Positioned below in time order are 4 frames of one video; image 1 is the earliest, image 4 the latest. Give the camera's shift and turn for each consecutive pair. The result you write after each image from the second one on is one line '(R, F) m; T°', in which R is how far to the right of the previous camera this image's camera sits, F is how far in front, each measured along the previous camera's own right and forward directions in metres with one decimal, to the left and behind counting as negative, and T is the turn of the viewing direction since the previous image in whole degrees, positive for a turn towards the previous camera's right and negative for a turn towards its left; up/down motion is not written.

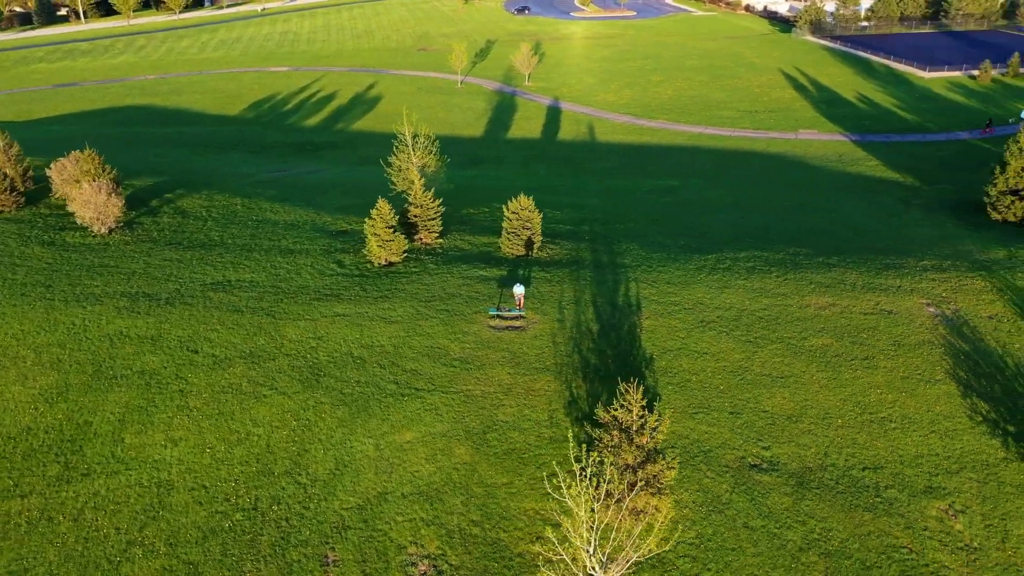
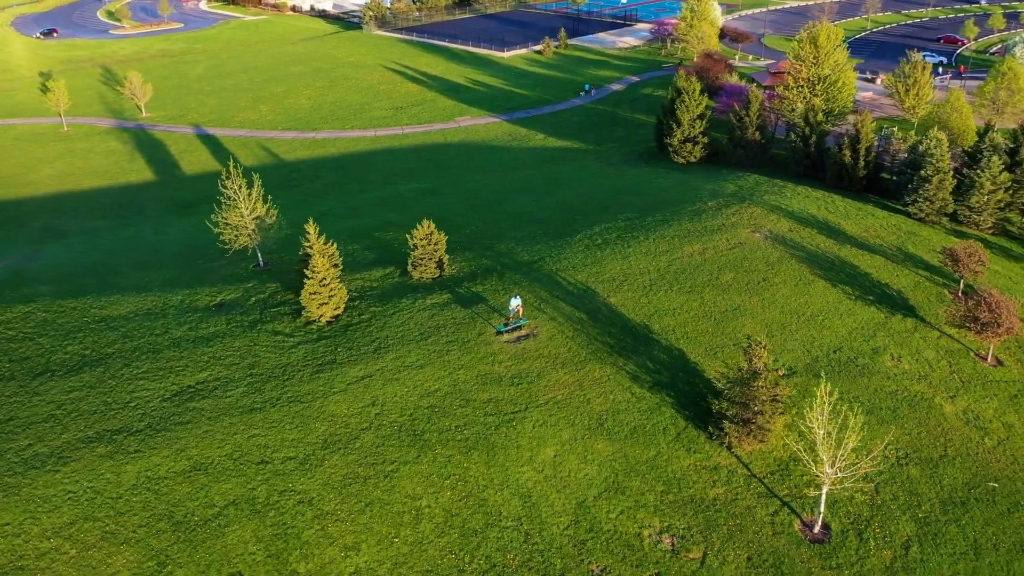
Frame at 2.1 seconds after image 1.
(-13.0, +1.8) m; +31°
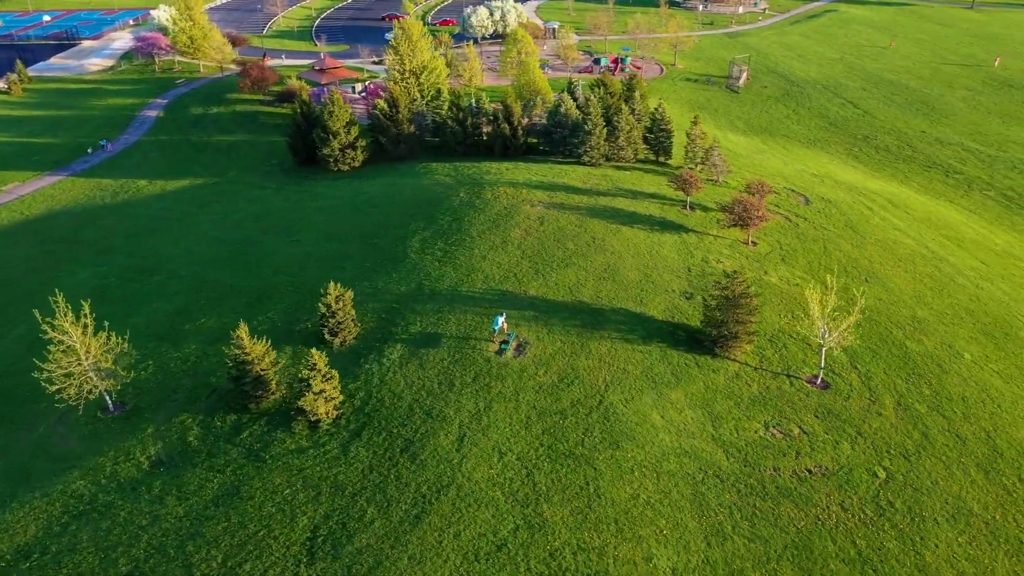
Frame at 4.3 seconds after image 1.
(-16.1, +4.2) m; +38°
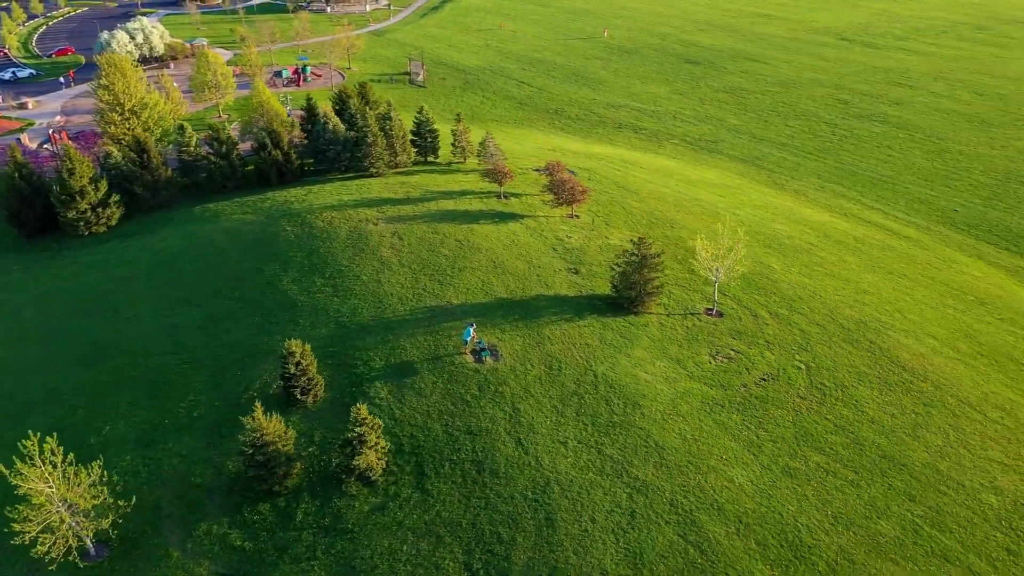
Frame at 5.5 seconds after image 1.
(-11.3, +1.1) m; +26°
